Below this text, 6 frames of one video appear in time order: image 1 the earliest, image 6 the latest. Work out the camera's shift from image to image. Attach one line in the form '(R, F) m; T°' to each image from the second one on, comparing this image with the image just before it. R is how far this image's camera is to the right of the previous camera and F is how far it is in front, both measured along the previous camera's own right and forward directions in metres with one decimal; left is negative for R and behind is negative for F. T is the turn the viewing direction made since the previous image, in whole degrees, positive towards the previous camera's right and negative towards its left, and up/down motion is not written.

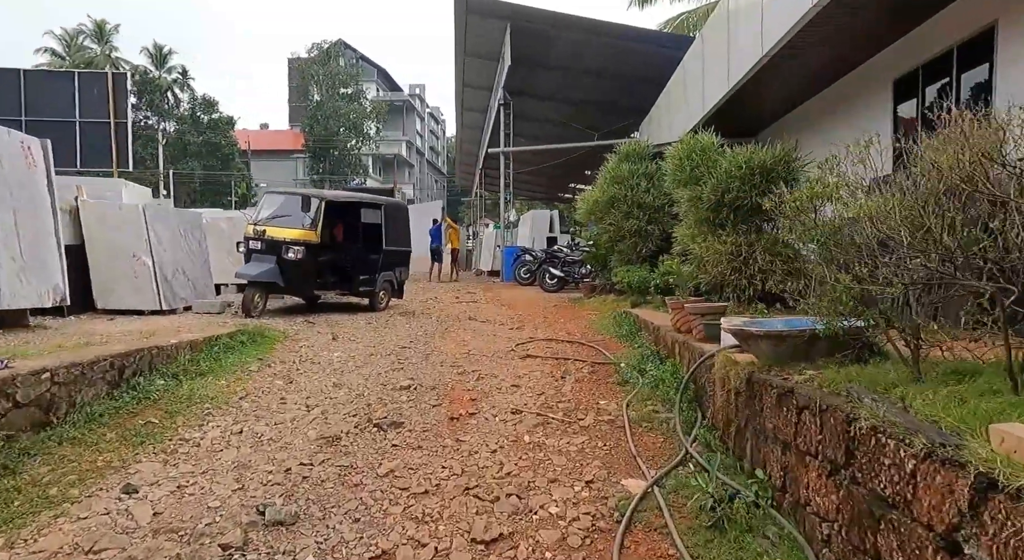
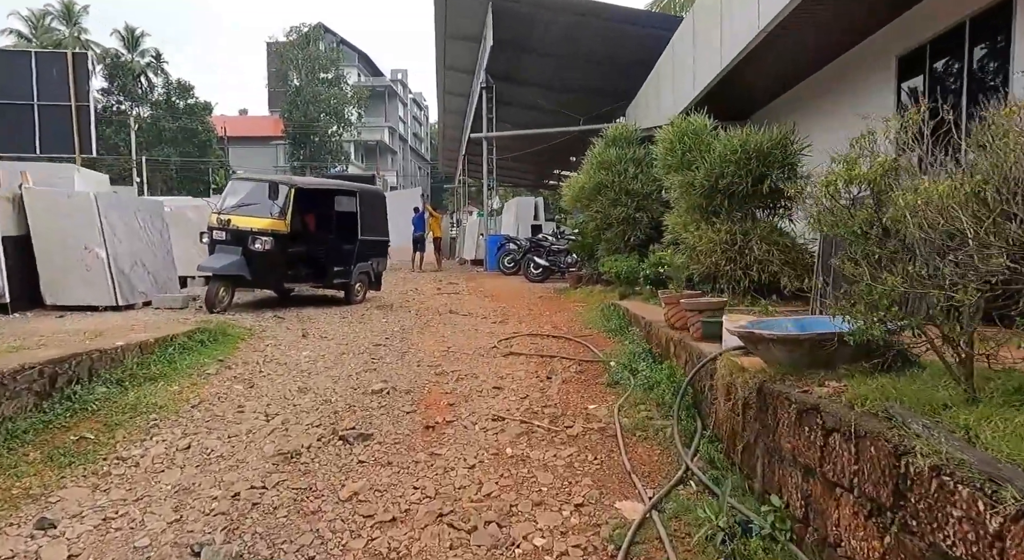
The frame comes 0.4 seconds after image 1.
(0.0, +0.4) m; +1°
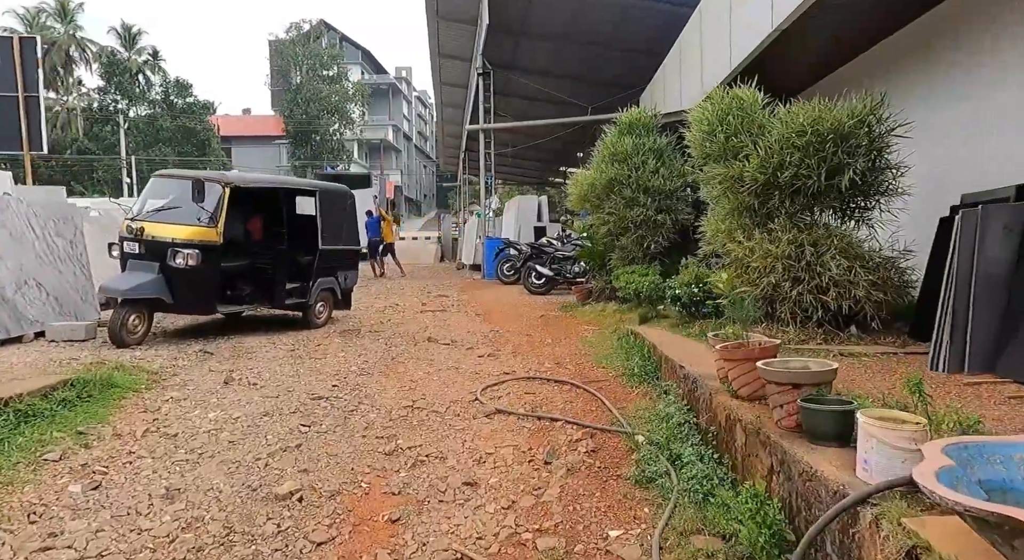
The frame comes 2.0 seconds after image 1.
(+0.1, +1.6) m; -1°
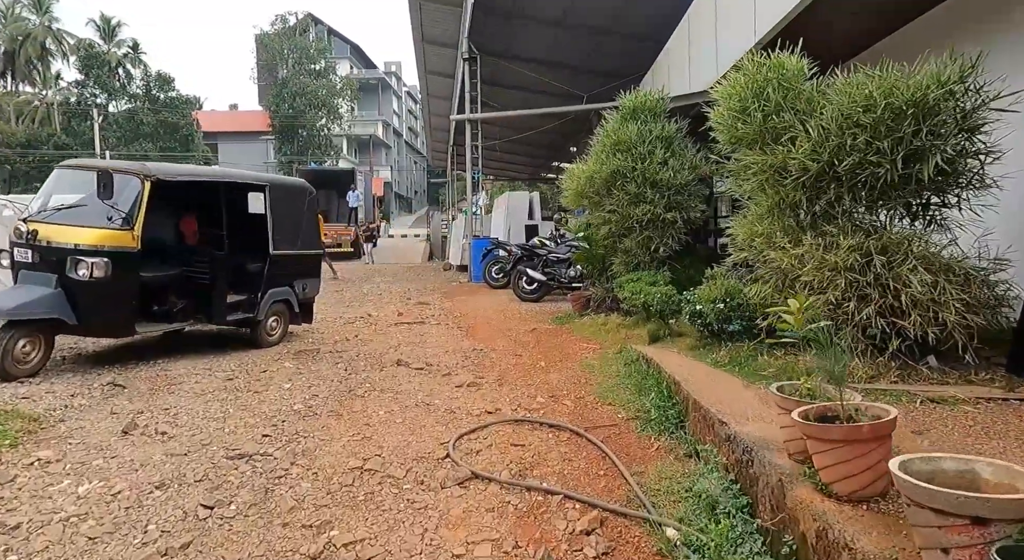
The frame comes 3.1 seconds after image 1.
(+0.1, +1.0) m; +1°
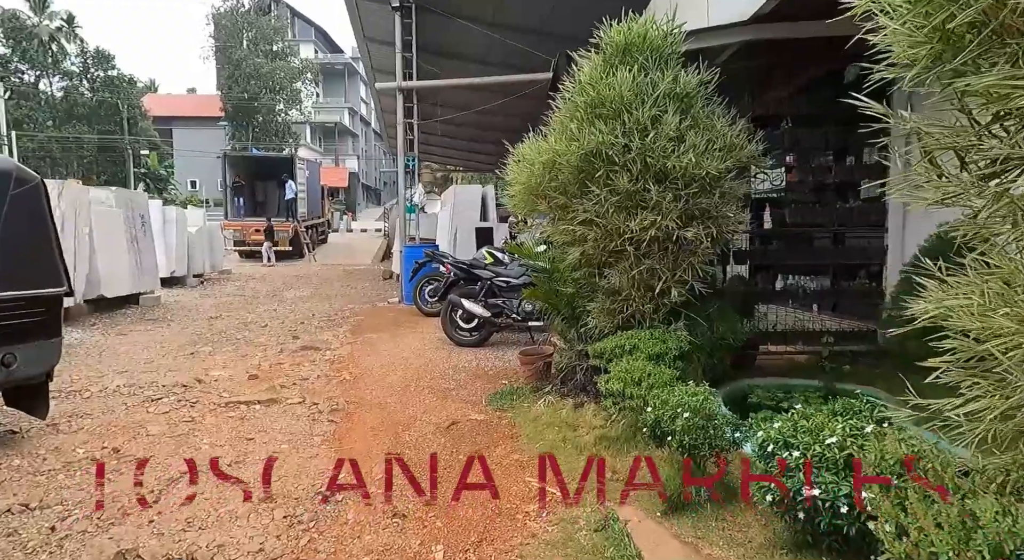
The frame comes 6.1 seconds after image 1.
(+0.5, +2.9) m; +2°
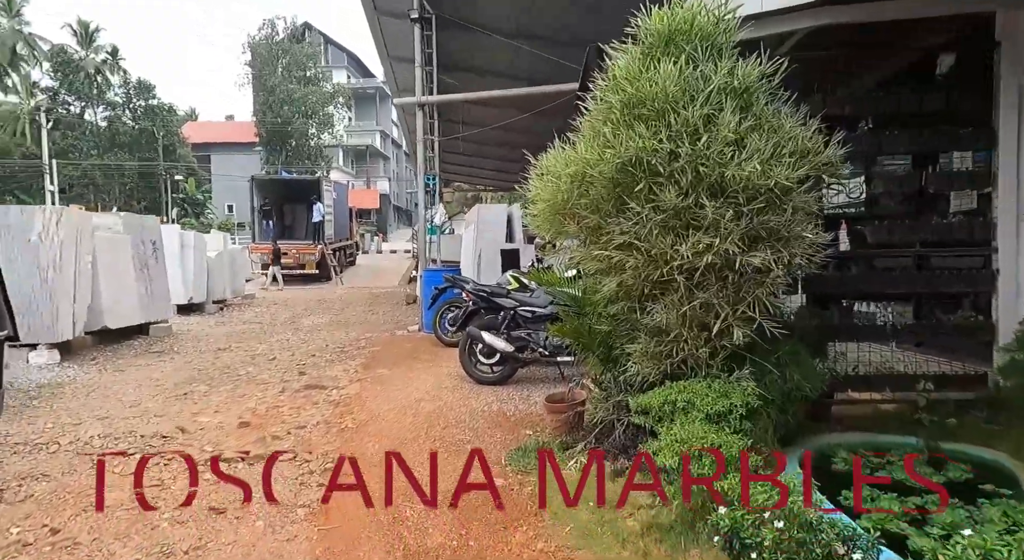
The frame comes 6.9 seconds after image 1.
(0.0, +0.7) m; -3°
